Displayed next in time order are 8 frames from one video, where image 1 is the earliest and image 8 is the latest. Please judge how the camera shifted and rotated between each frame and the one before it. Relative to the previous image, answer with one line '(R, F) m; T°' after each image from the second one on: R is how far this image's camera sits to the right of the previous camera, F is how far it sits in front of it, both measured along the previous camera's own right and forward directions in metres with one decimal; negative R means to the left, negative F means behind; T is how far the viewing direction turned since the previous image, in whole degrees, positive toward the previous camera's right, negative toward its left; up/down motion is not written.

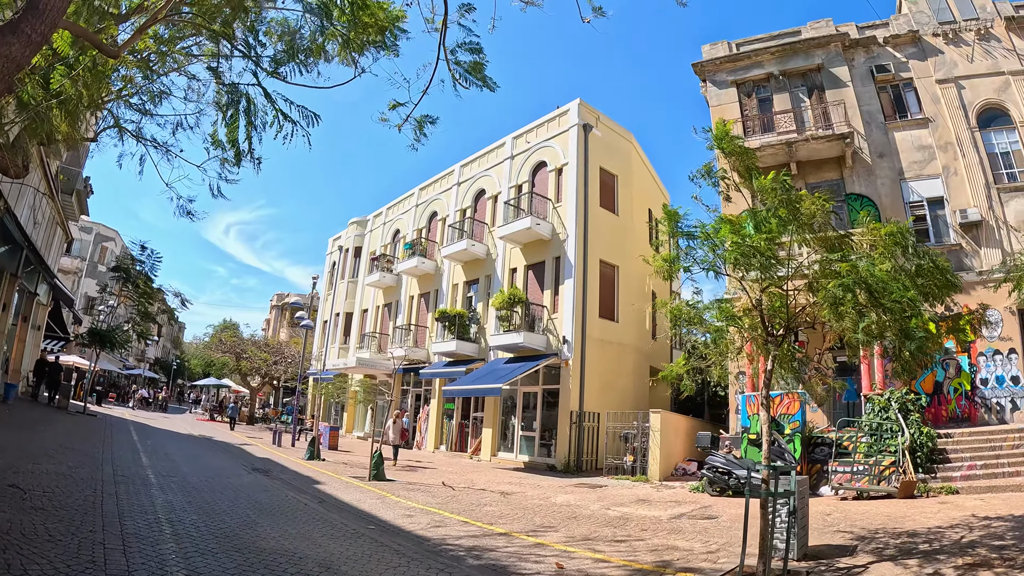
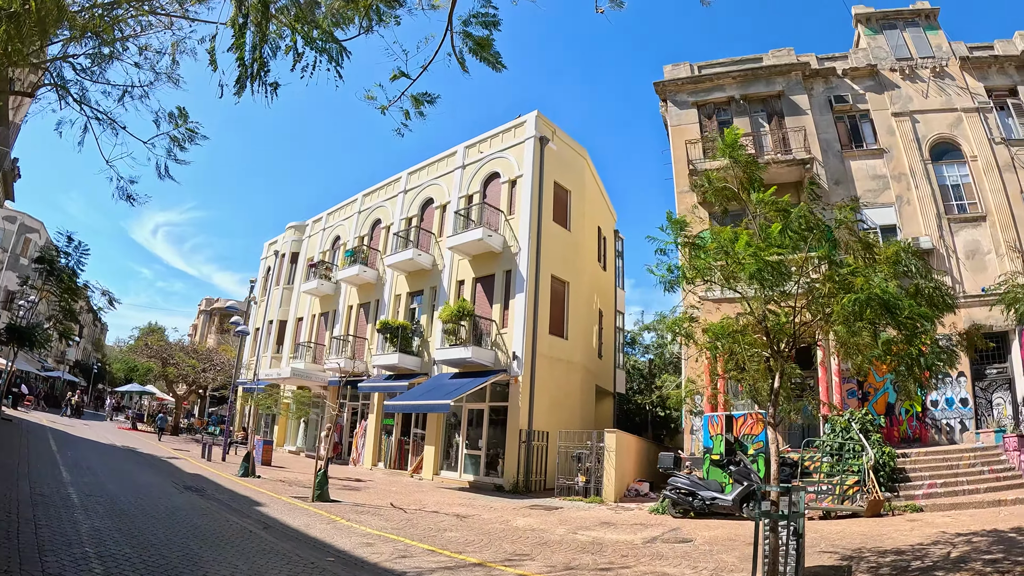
(-0.7, +0.8) m; +7°
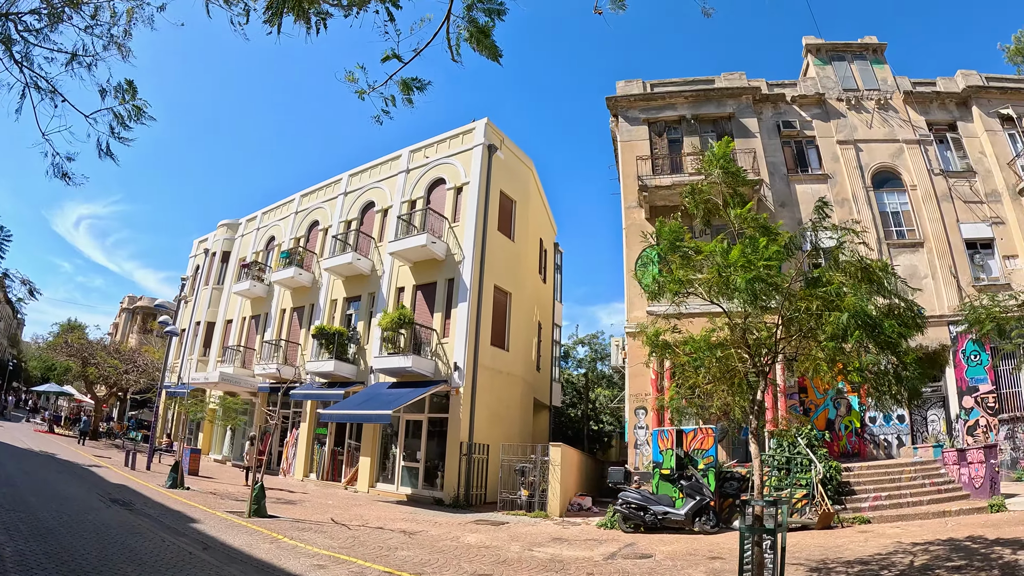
(-0.6, +0.5) m; +7°
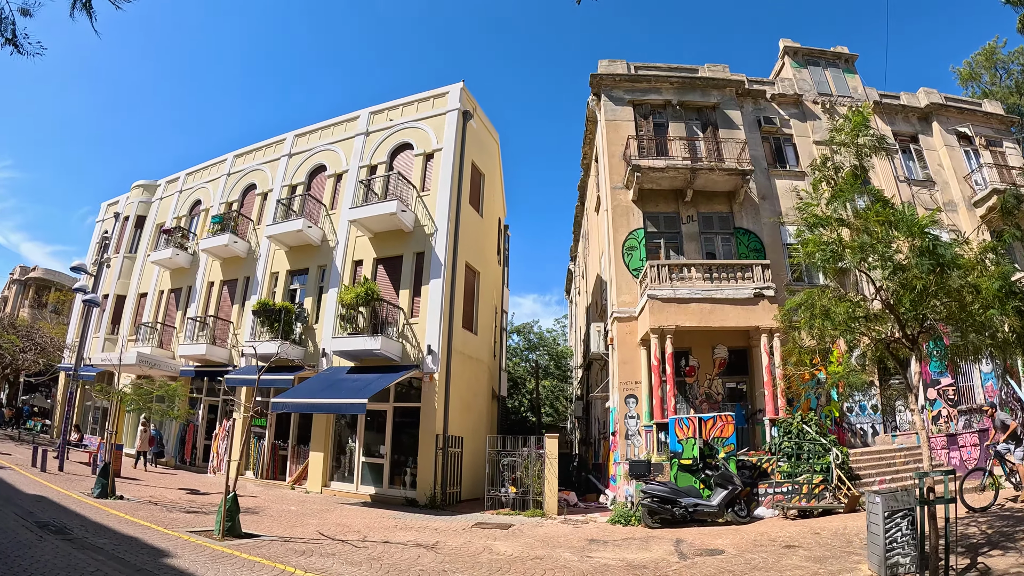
(-2.8, +1.6) m; +12°
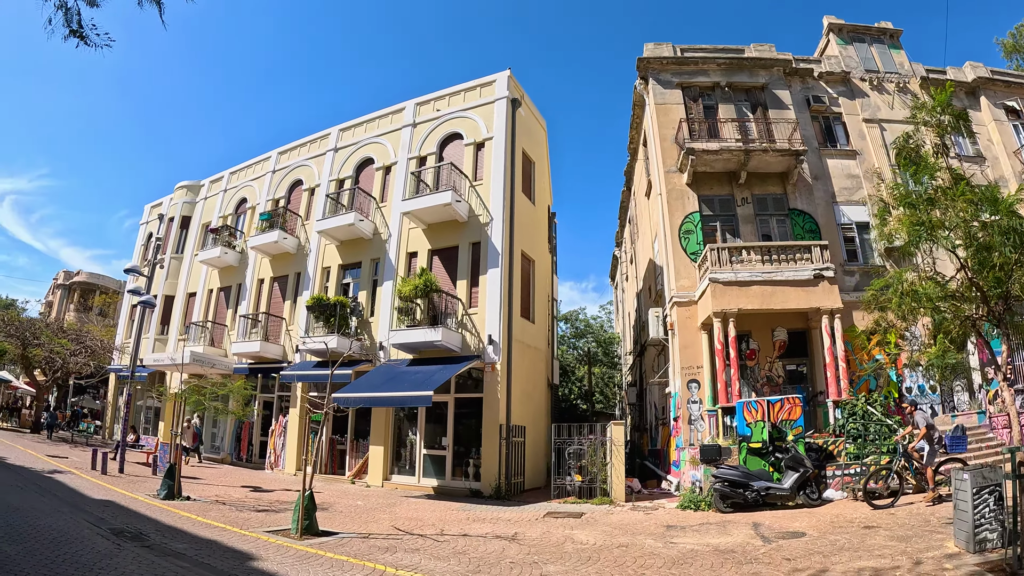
(-1.6, +0.2) m; 0°
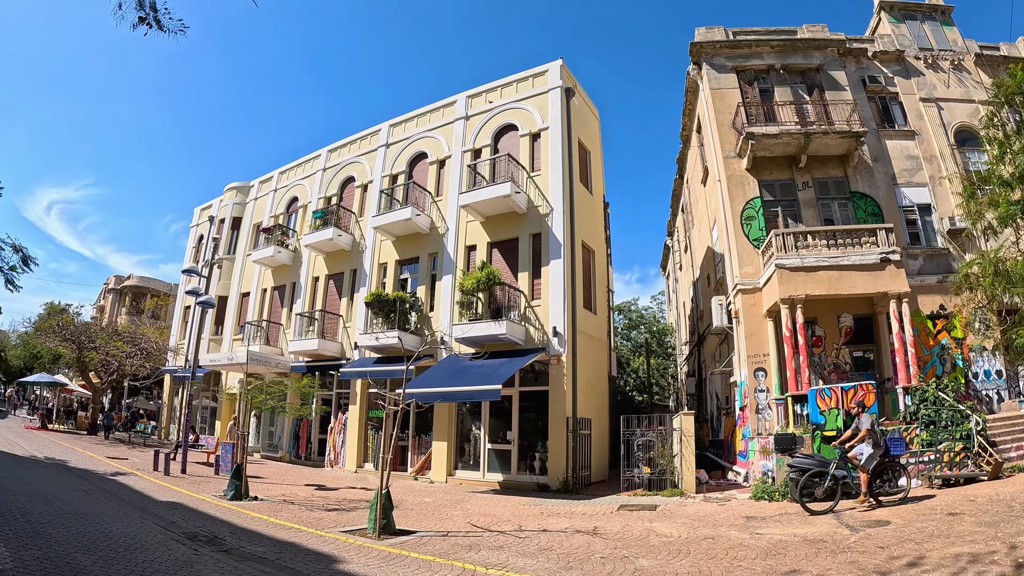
(-1.6, +0.2) m; 0°
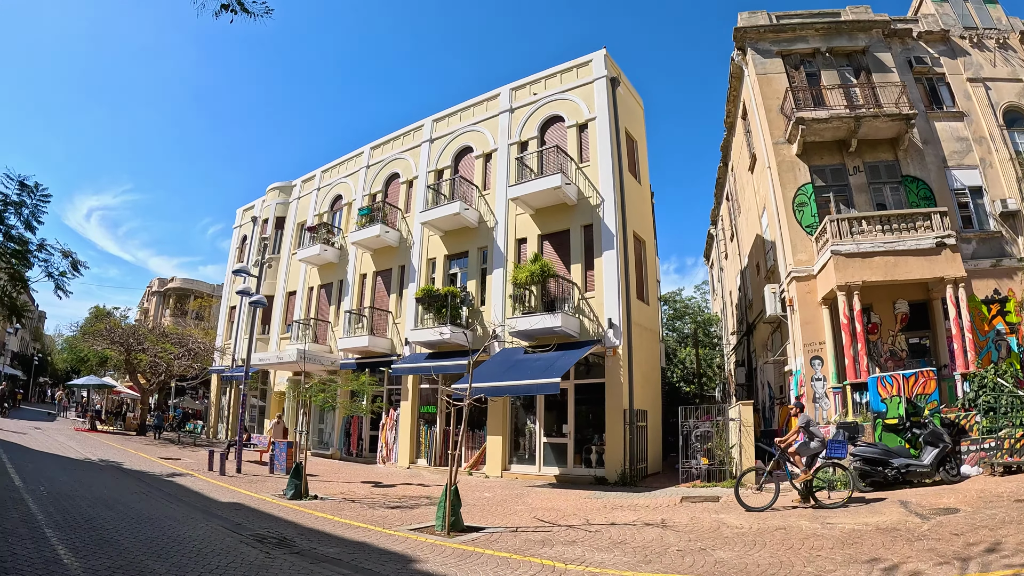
(-1.3, +0.1) m; 0°
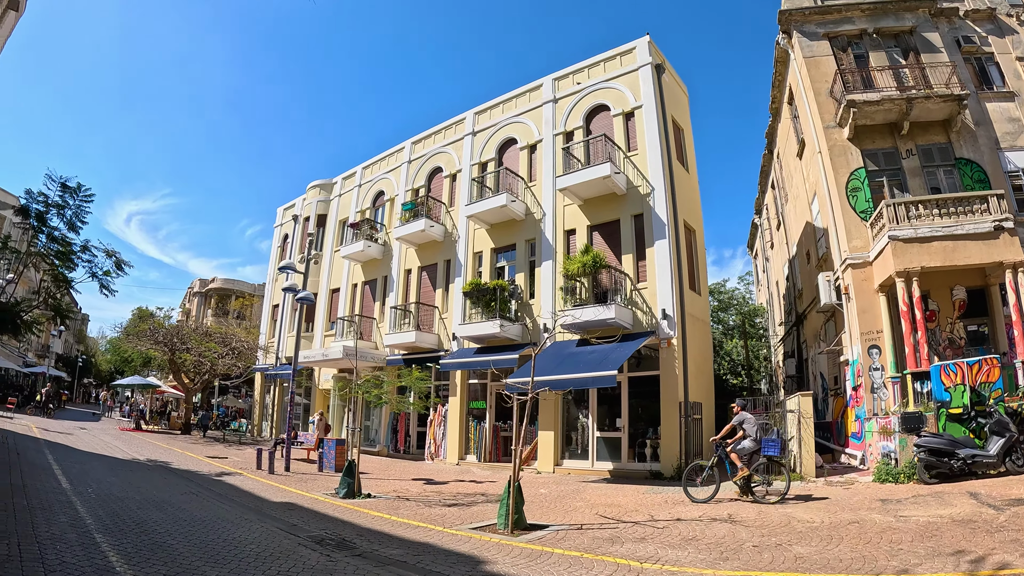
(-1.2, +0.3) m; 0°
